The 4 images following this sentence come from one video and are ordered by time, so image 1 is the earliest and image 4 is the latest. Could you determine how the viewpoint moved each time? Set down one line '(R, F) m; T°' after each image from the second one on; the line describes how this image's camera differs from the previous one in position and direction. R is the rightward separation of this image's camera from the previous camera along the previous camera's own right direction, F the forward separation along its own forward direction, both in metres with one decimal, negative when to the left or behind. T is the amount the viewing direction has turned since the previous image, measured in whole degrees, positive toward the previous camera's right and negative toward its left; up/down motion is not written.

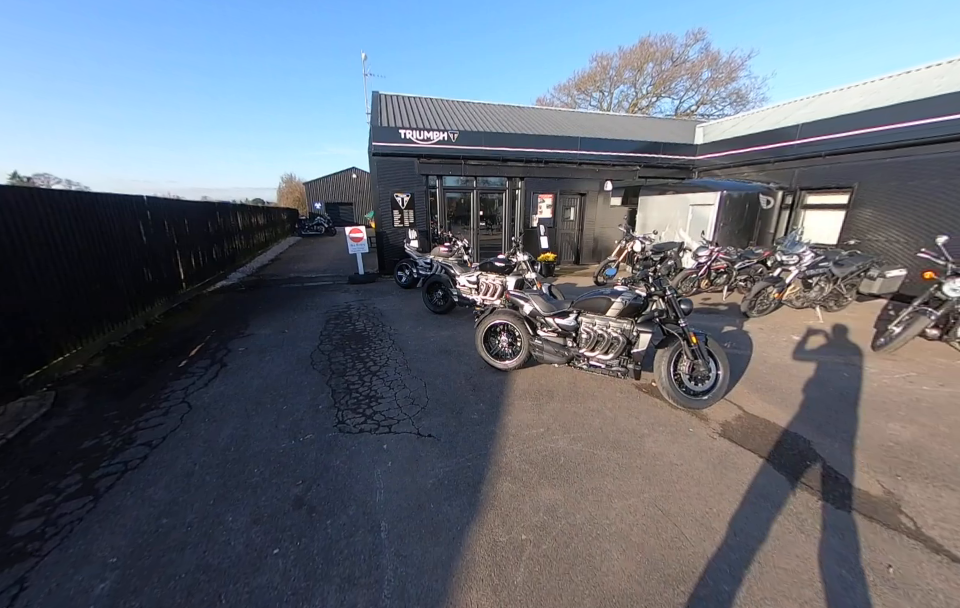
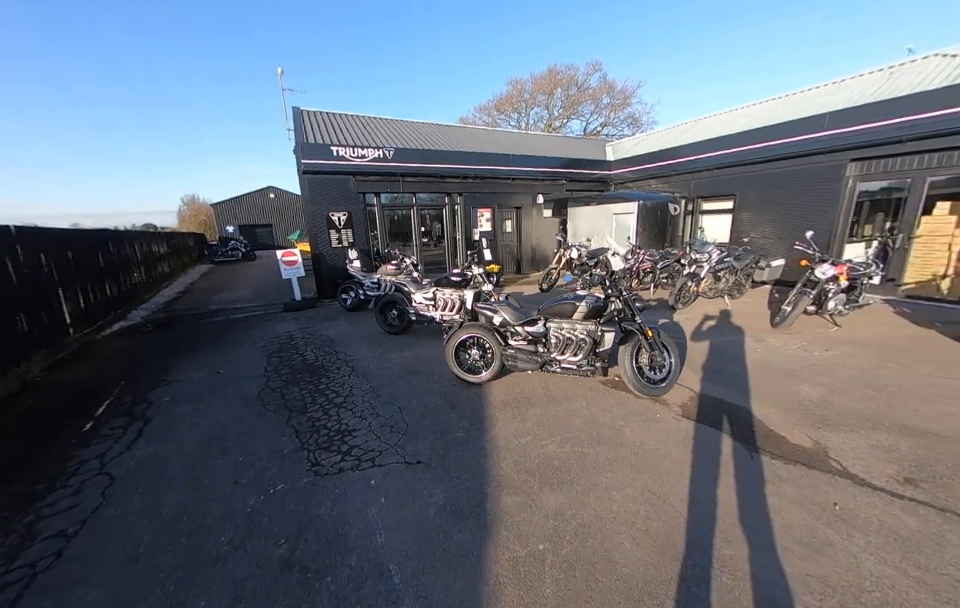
(-0.3, 0.0) m; +11°
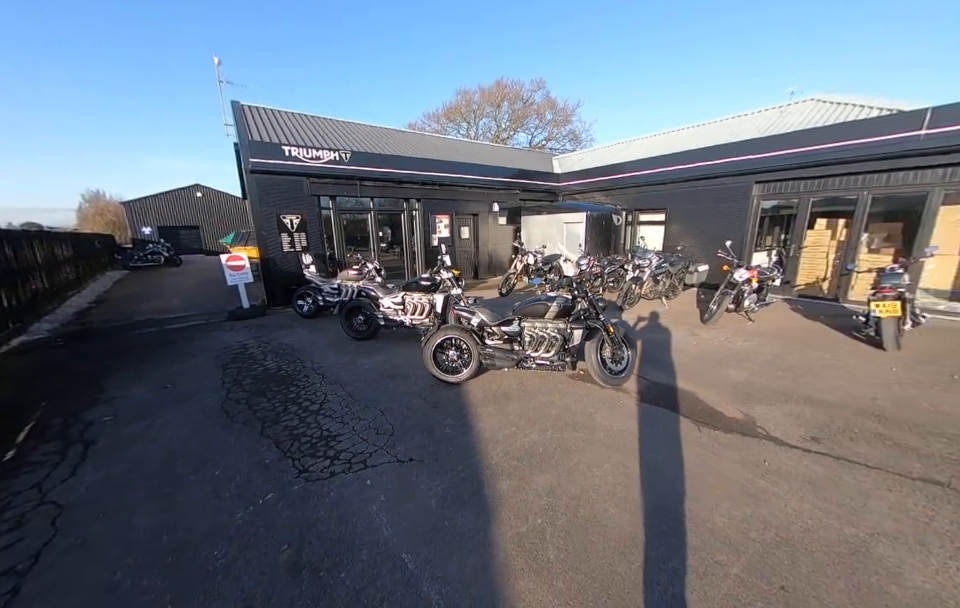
(-0.3, -0.1) m; +9°
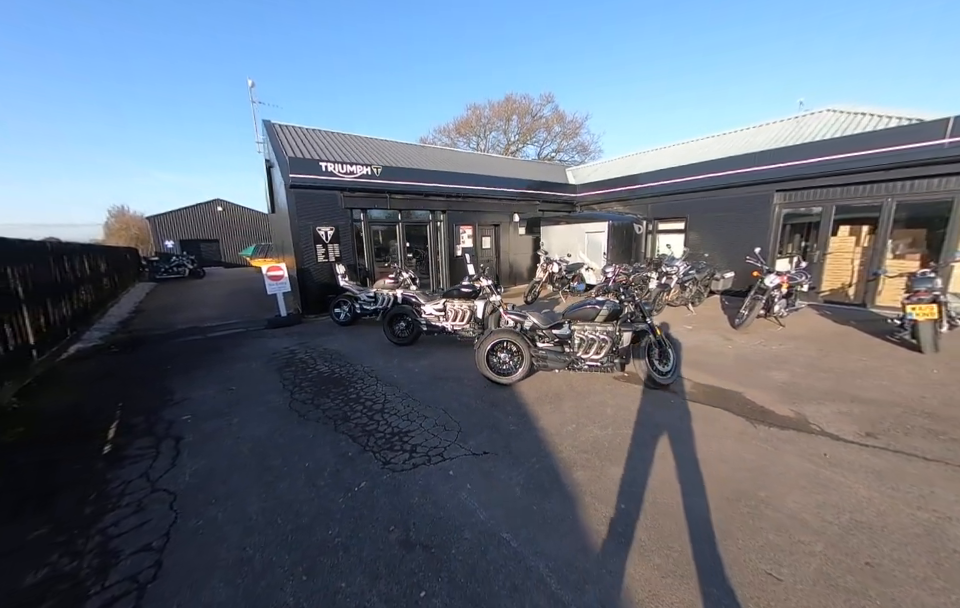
(-0.5, -0.2) m; -1°
